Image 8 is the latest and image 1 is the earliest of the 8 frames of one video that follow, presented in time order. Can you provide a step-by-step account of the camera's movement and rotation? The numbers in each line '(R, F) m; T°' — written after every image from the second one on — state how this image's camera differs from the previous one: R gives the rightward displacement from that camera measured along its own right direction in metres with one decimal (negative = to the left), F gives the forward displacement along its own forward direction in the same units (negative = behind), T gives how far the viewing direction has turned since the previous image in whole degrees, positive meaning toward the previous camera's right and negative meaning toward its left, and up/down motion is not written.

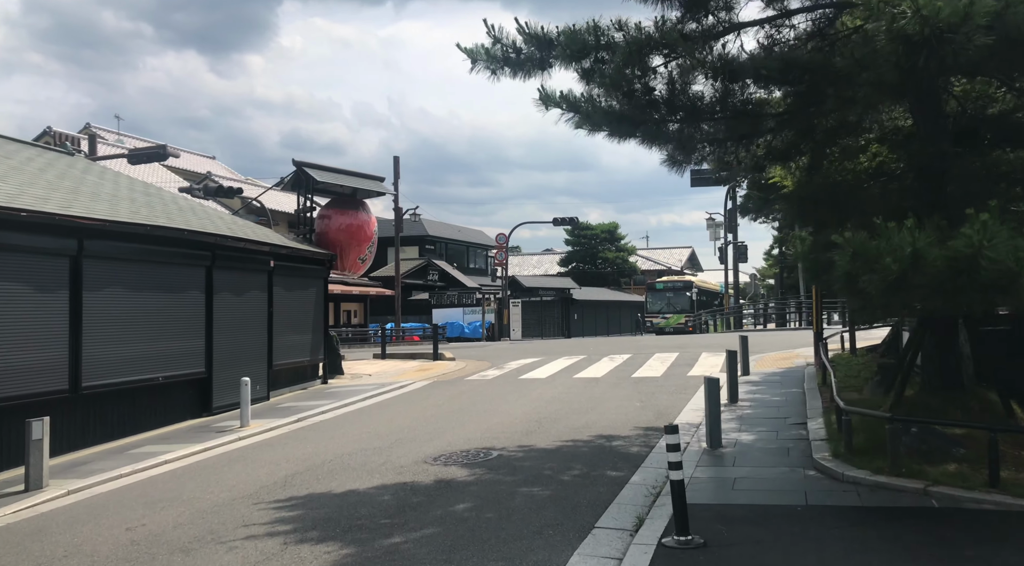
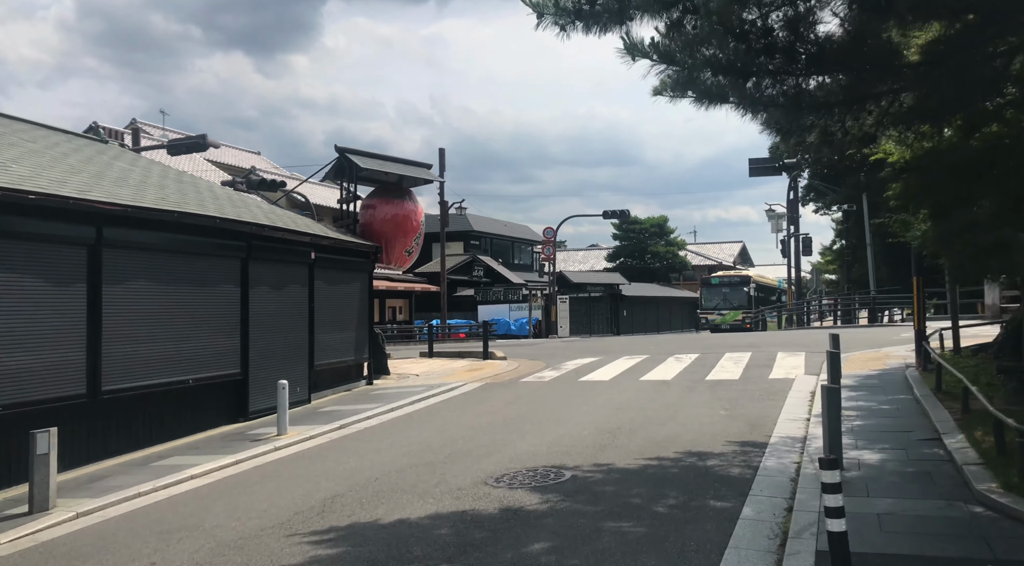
(-0.3, +1.5) m; -3°
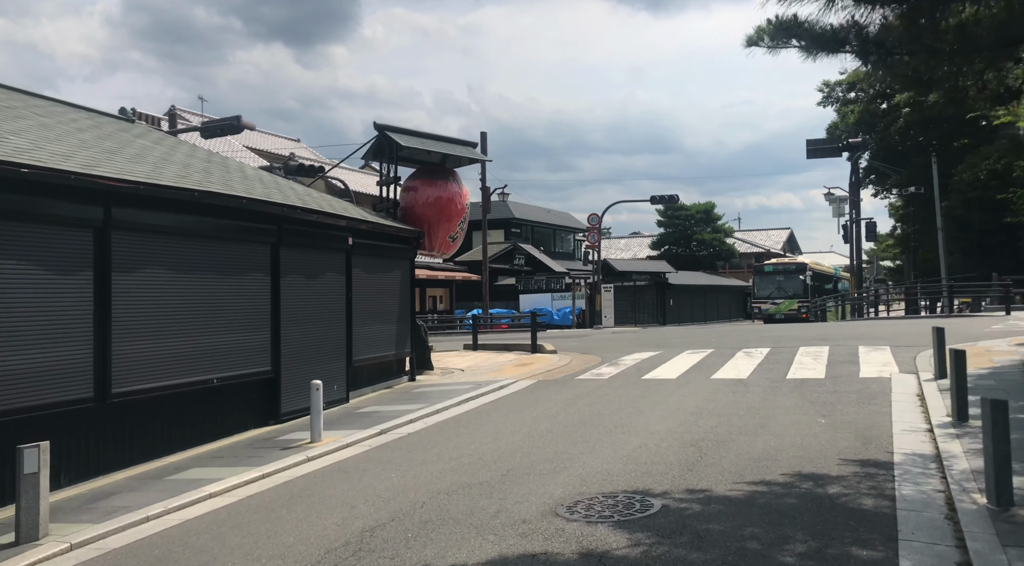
(-0.3, +1.5) m; -2°
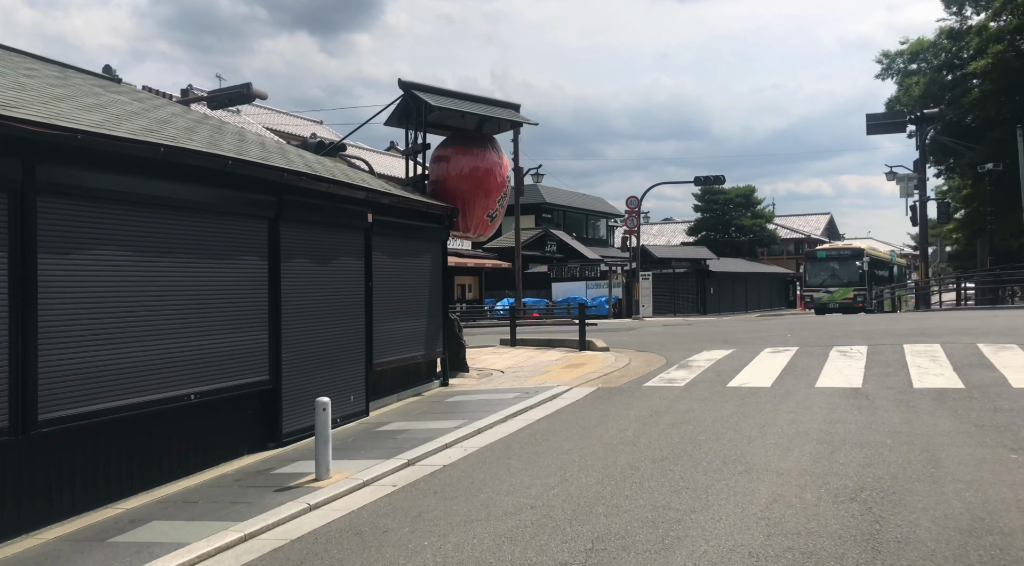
(-0.4, +2.8) m; -2°
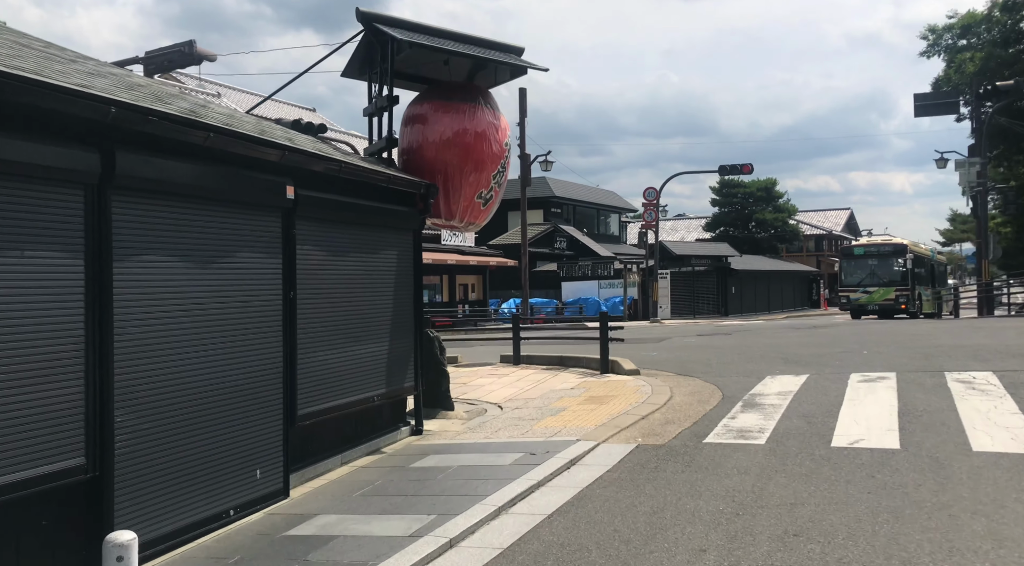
(+0.1, +4.2) m; -1°
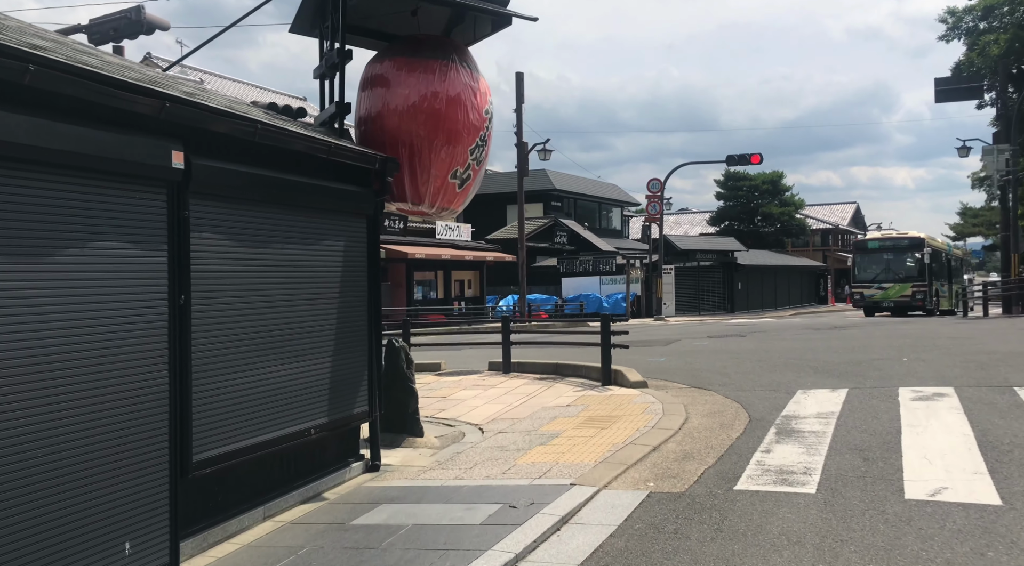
(+0.2, +2.1) m; 0°
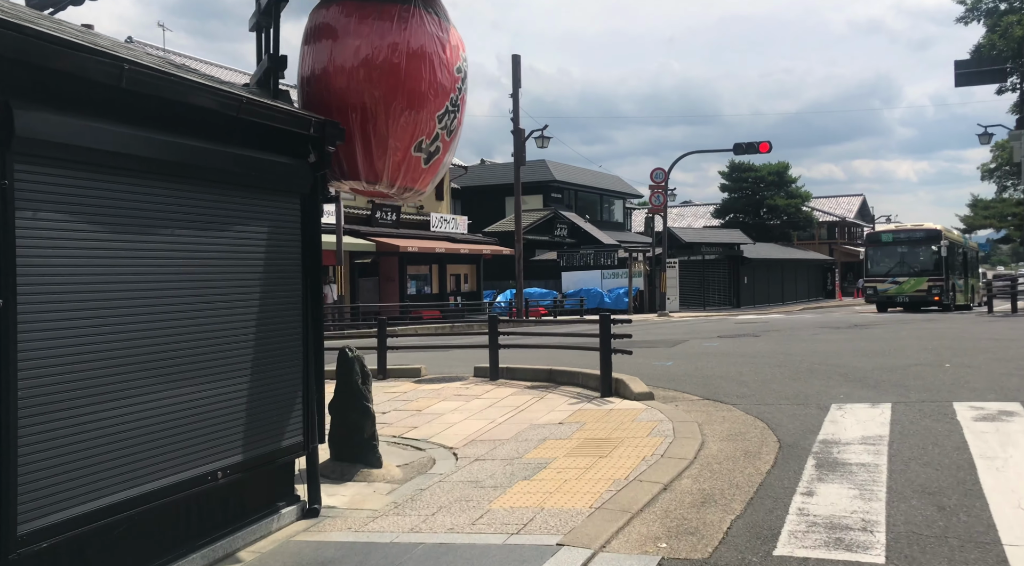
(+0.2, +1.7) m; 0°
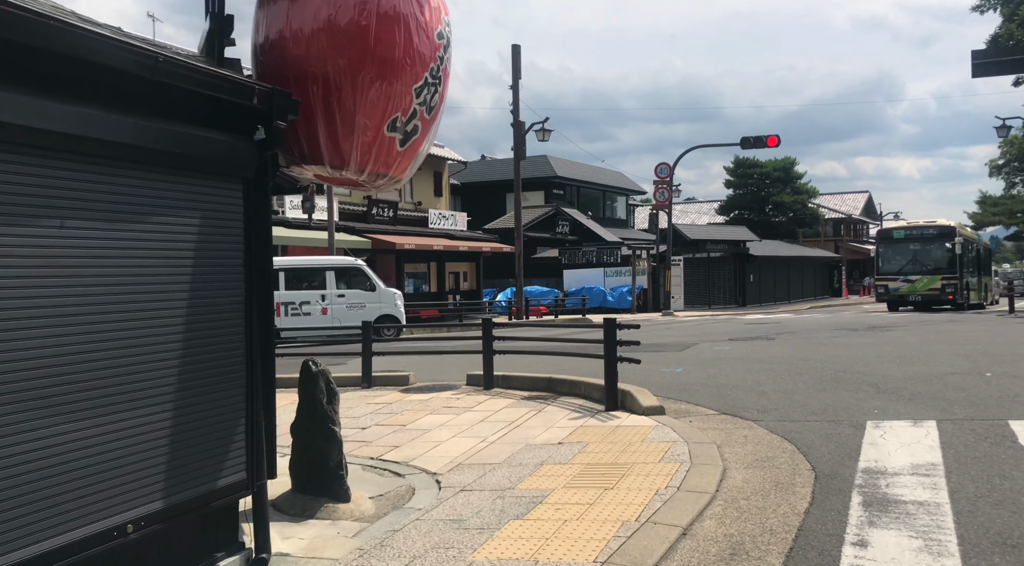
(+0.1, +1.2) m; 0°
